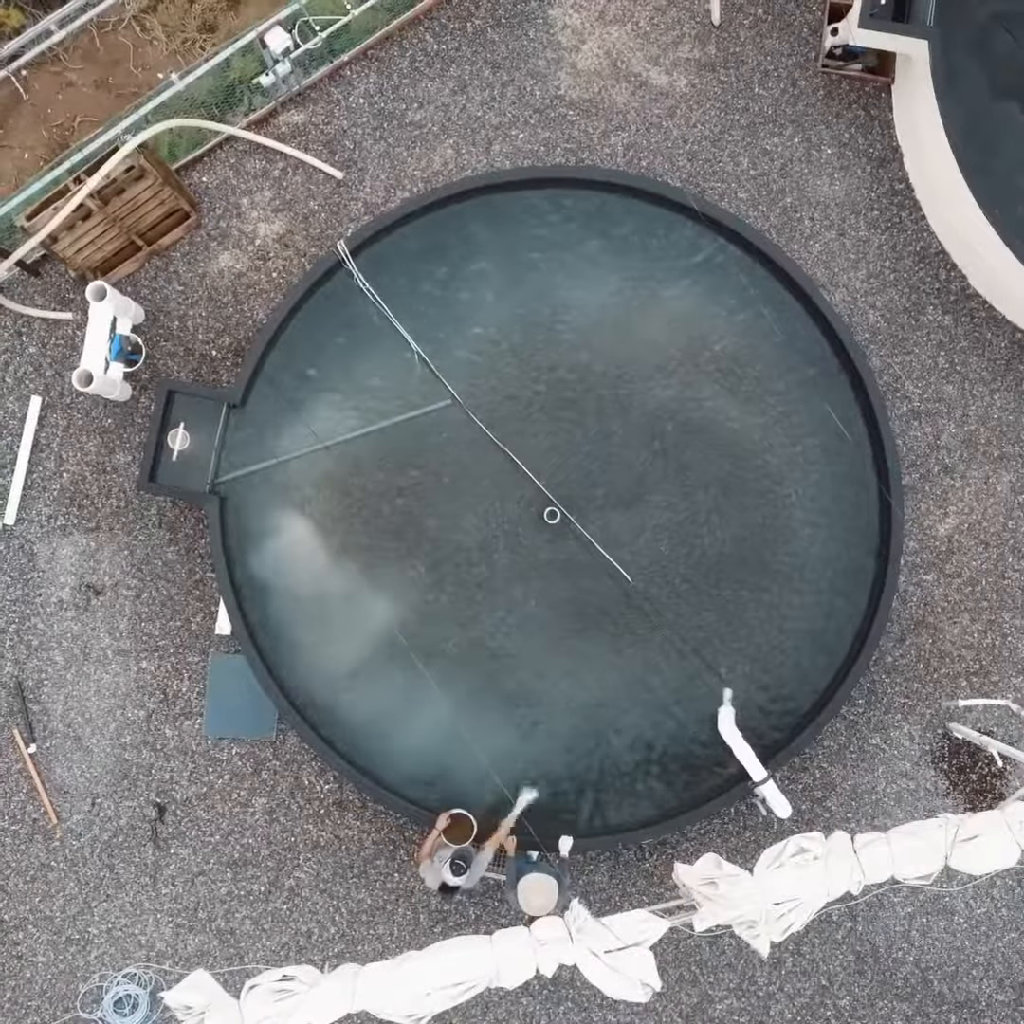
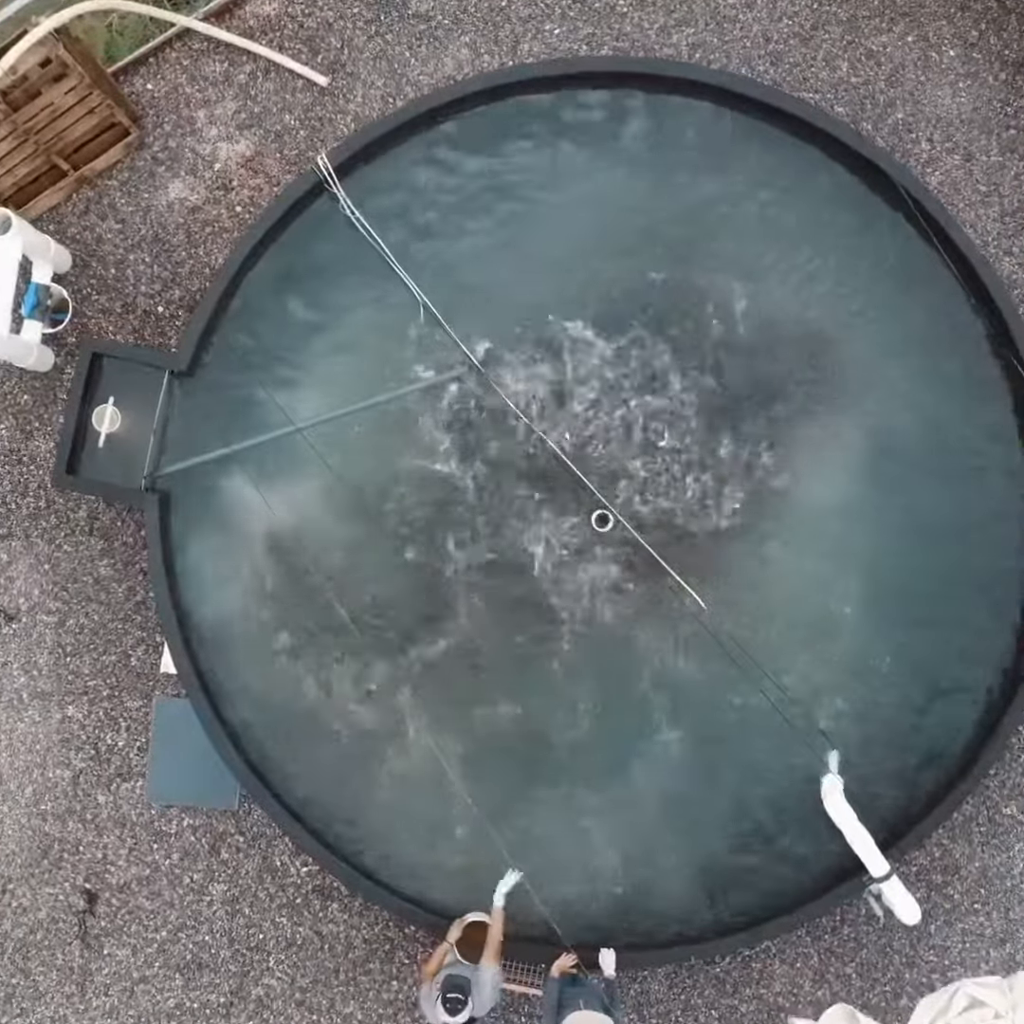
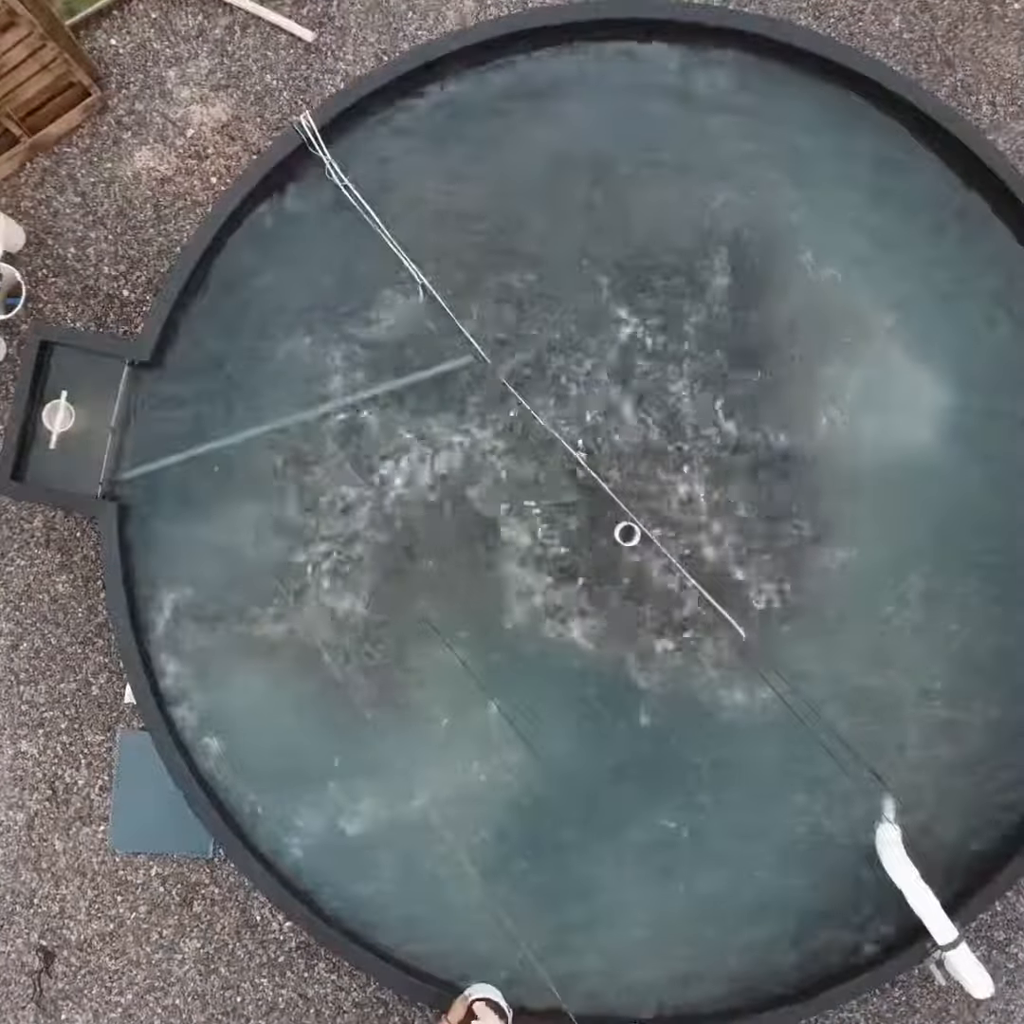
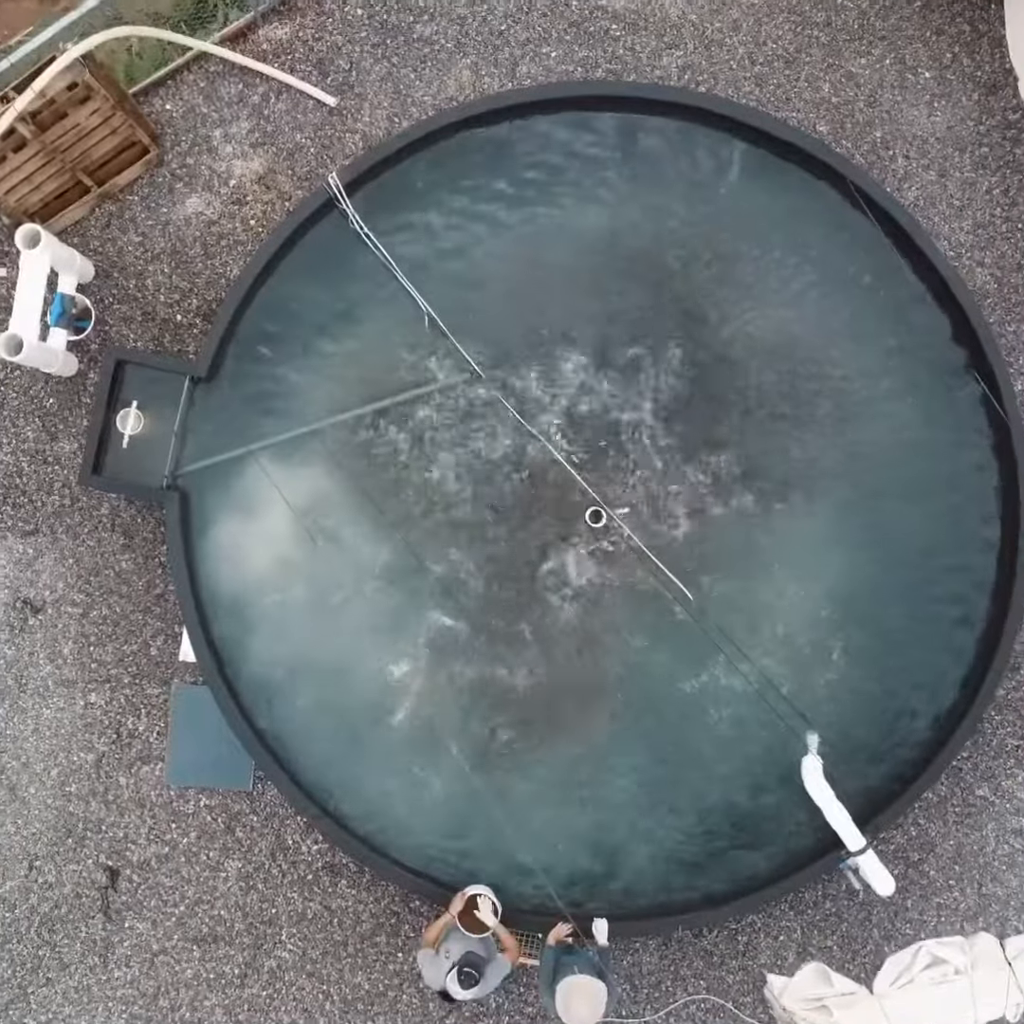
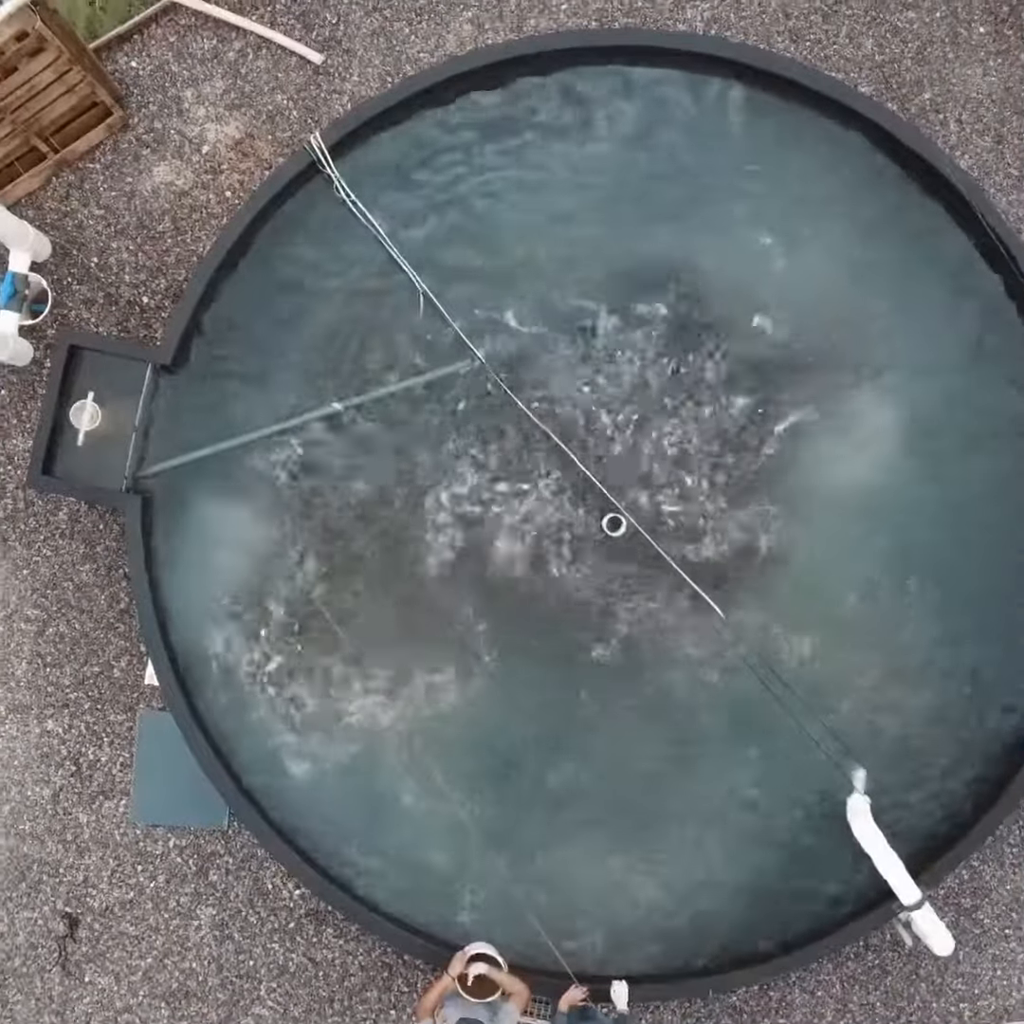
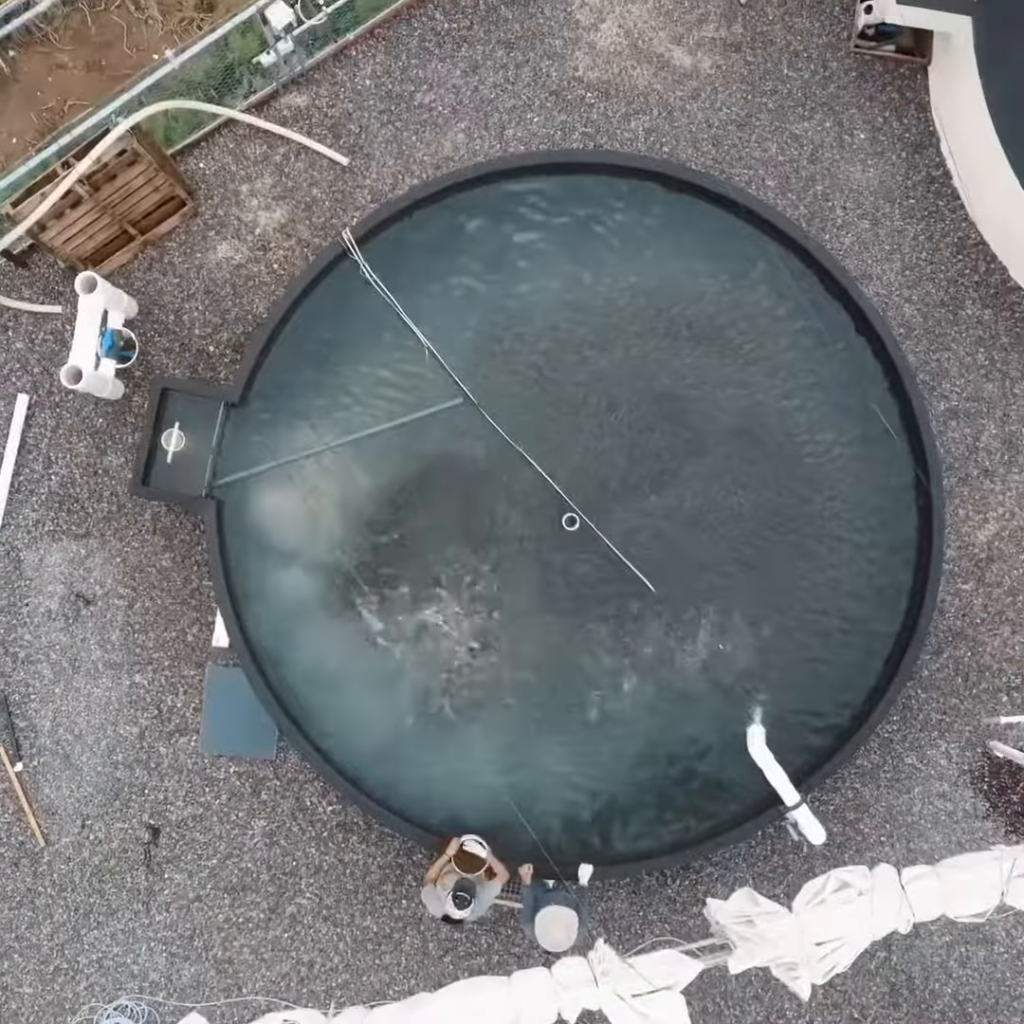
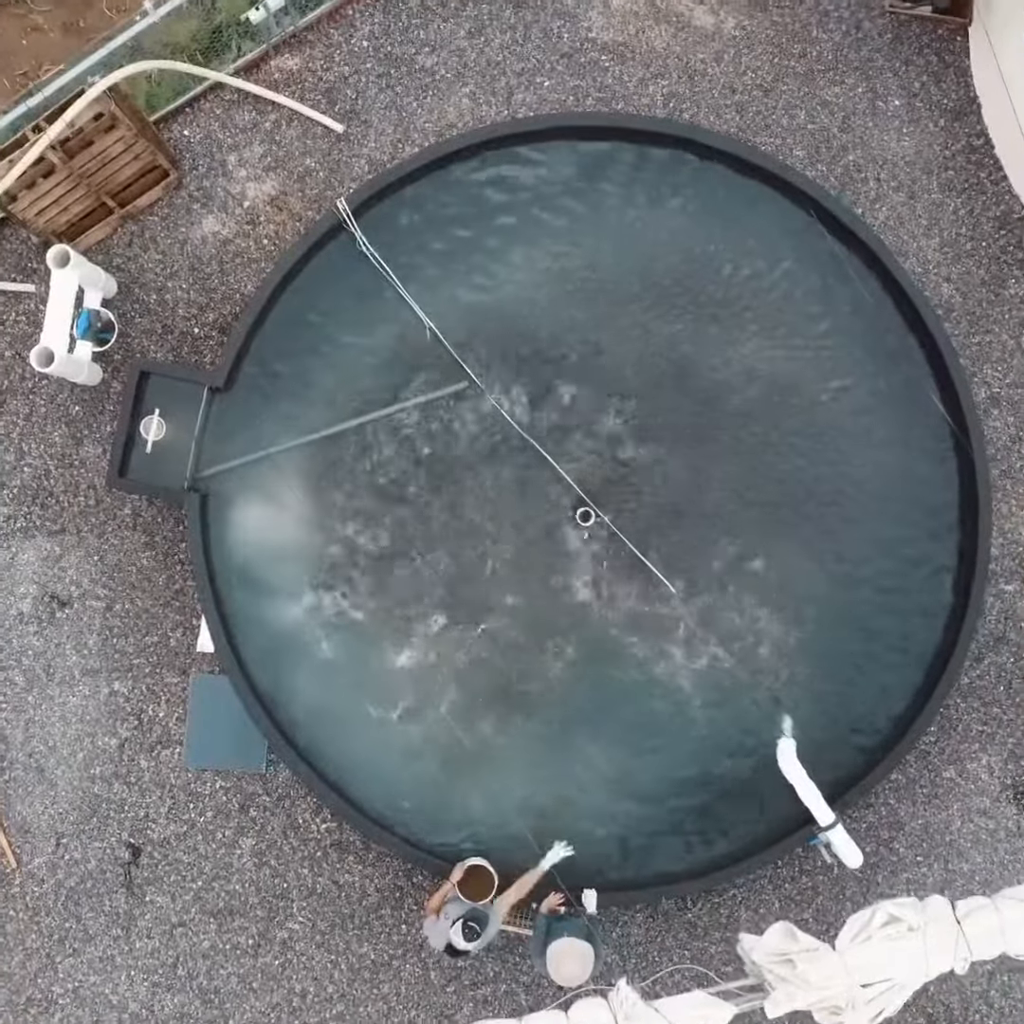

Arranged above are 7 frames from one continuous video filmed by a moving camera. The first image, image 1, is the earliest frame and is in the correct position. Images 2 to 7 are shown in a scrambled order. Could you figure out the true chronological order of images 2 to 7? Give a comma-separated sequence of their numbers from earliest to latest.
6, 7, 4, 2, 5, 3
